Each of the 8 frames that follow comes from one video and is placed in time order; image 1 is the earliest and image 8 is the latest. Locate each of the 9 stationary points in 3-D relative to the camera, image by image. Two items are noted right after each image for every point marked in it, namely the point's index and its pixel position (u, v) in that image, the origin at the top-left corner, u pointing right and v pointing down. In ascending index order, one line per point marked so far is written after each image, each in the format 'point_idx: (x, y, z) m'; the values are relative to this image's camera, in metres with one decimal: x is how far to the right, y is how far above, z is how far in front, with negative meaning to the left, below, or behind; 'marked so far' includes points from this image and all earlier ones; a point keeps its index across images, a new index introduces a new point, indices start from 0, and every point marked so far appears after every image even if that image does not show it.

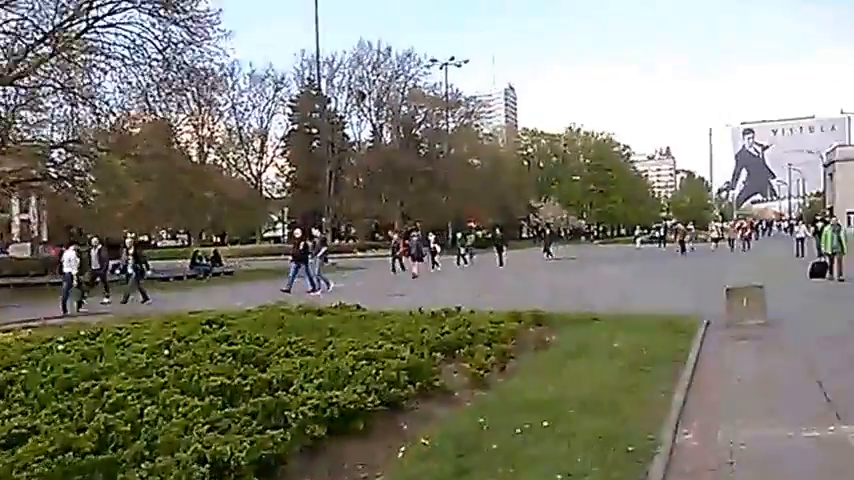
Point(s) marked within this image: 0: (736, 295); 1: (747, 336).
0: (+4.7, -0.9, +17.9) m
1: (+4.3, -1.3, +15.6) m
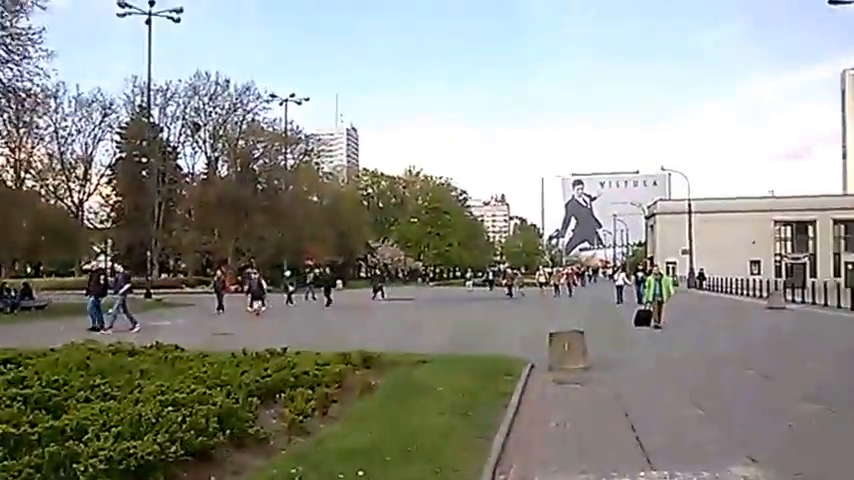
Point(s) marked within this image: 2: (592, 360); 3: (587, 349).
0: (+2.0, -1.6, +18.2) m
1: (+1.9, -2.0, +15.9) m
2: (+2.8, -2.0, +19.4) m
3: (+2.5, -1.8, +18.4) m
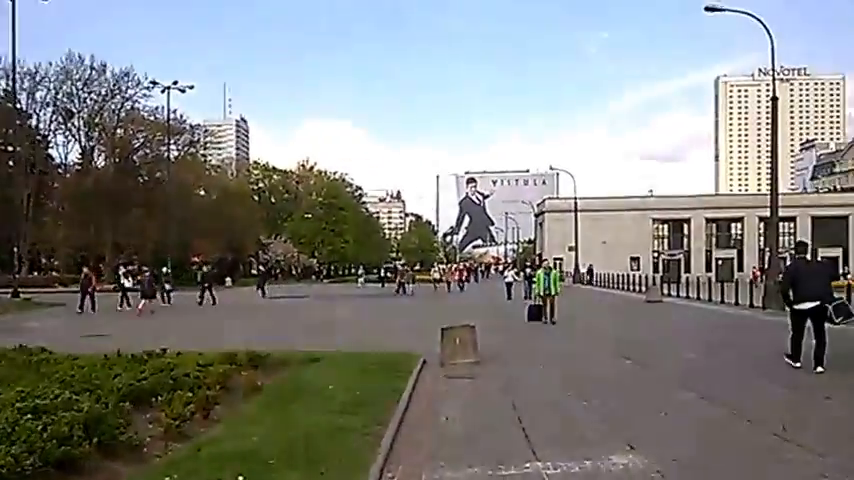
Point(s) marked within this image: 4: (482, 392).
0: (+0.3, -1.6, +18.2) m
1: (+0.4, -1.9, +15.8) m
2: (+0.9, -2.0, +19.4) m
3: (+0.8, -1.7, +18.4) m
4: (+0.7, -1.8, +13.5) m
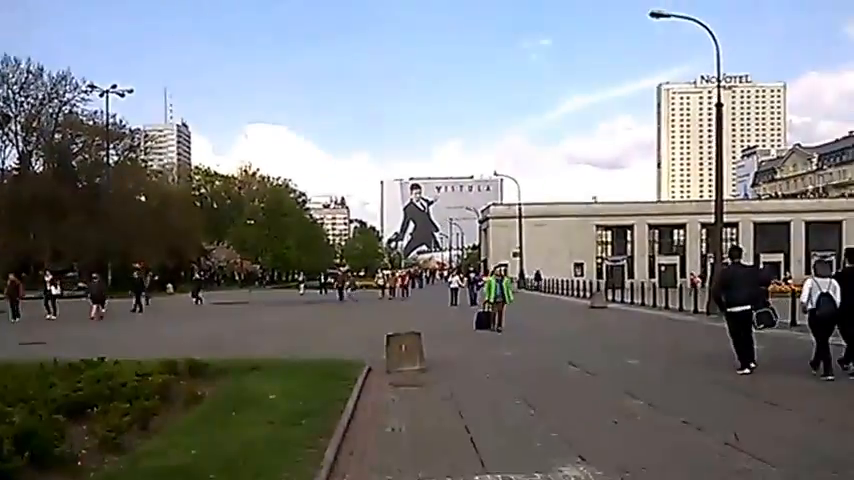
0: (-0.5, -1.6, +18.1) m
1: (-0.3, -2.0, +15.7) m
2: (0.0, -2.1, +19.3) m
3: (-0.1, -1.8, +18.3) m
4: (0.0, -1.9, +13.4) m
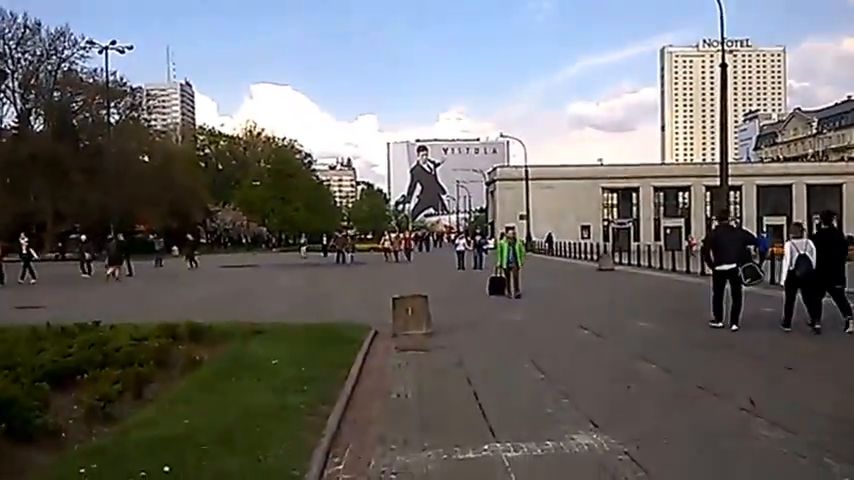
0: (-0.4, -1.0, +17.9) m
1: (-0.2, -1.5, +15.5) m
2: (+0.1, -1.4, +19.1) m
3: (0.0, -1.2, +18.1) m
4: (+0.1, -1.5, +13.2) m
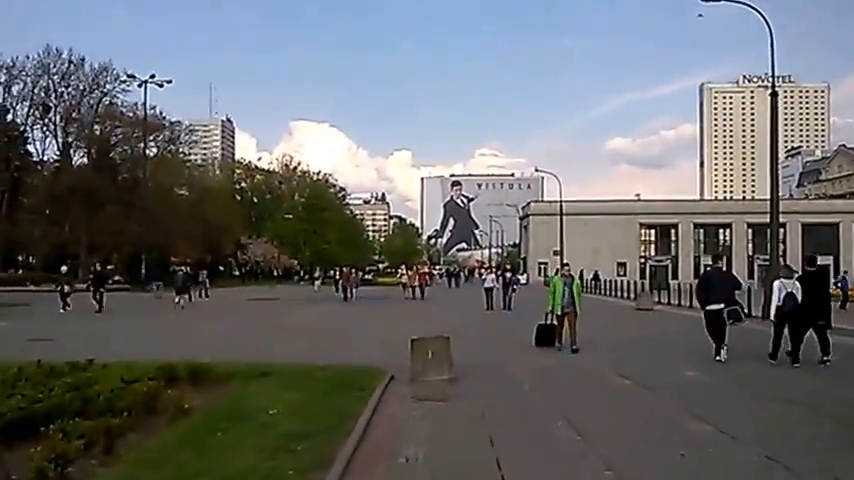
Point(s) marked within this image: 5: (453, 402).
0: (0.0, -1.6, +17.1) m
1: (+0.1, -1.9, +14.8) m
2: (+0.6, -2.0, +18.3) m
3: (+0.5, -1.7, +17.3) m
4: (+0.4, -1.9, +12.4) m
5: (+0.4, -1.9, +14.0) m
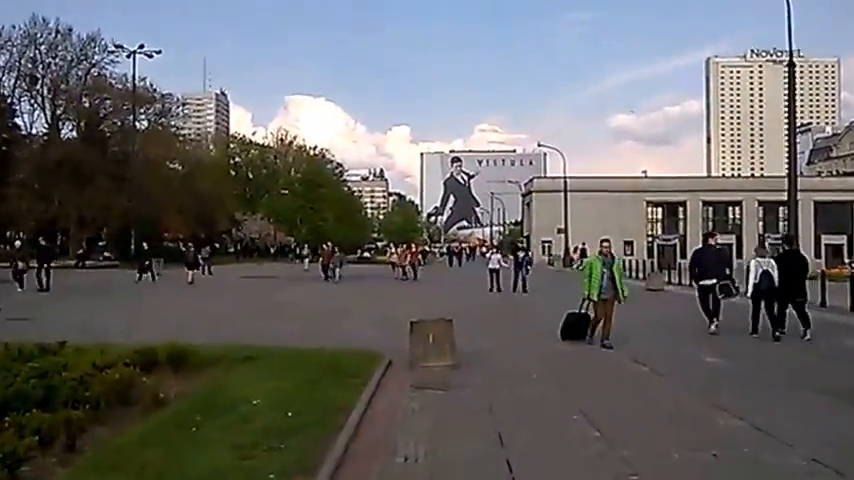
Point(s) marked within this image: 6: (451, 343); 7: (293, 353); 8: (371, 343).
0: (0.0, -1.2, +16.6) m
1: (+0.1, -1.6, +14.2) m
2: (+0.6, -1.7, +17.8) m
3: (+0.5, -1.4, +16.8) m
4: (+0.4, -1.6, +11.9) m
5: (+0.4, -1.6, +13.5) m
6: (+0.4, -1.4, +16.7) m
7: (-1.8, -1.5, +16.8) m
8: (-0.9, -1.7, +20.0) m
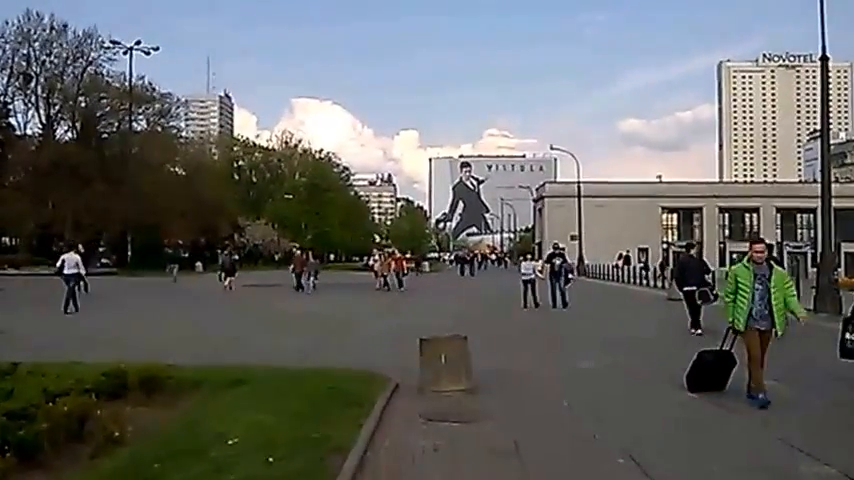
0: (+0.1, -1.3, +15.7) m
1: (+0.2, -1.7, +13.3) m
2: (+0.7, -1.8, +16.9) m
3: (+0.6, -1.5, +15.9) m
4: (+0.5, -1.7, +11.0) m
5: (+0.5, -1.7, +12.6) m
6: (+0.6, -1.5, +15.9) m
7: (-1.7, -1.6, +15.9) m
8: (-0.7, -1.8, +19.2) m
